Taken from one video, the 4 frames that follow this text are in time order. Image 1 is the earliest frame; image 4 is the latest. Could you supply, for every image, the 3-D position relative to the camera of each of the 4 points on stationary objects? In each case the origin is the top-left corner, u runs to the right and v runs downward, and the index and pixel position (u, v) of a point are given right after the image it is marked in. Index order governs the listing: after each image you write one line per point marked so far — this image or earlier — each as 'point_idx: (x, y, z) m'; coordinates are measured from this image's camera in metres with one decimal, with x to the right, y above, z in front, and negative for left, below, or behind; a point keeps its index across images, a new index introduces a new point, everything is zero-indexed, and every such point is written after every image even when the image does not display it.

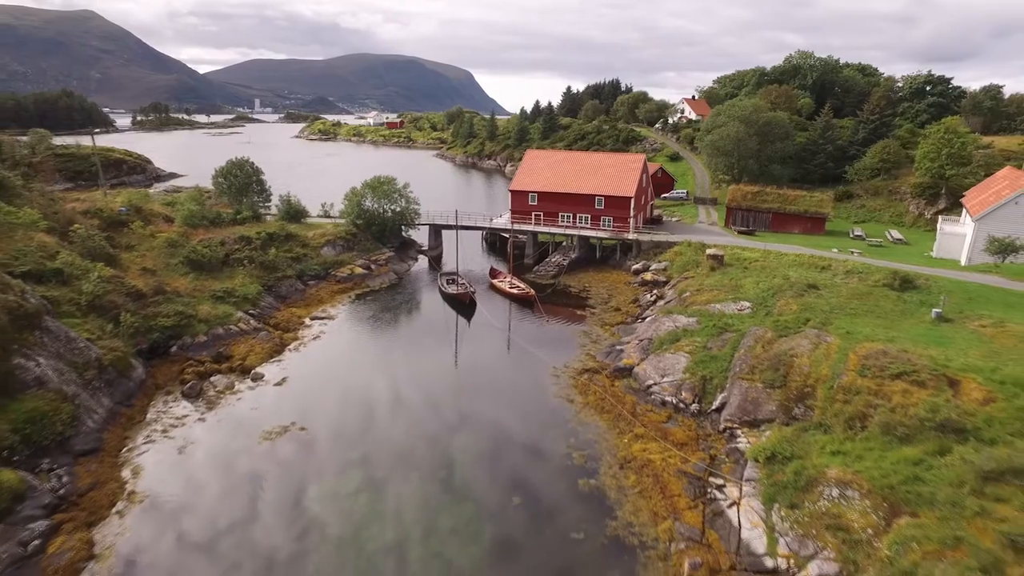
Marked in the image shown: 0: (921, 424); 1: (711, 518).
0: (+13.5, -4.4, +17.1) m
1: (+6.6, -7.5, +17.2) m
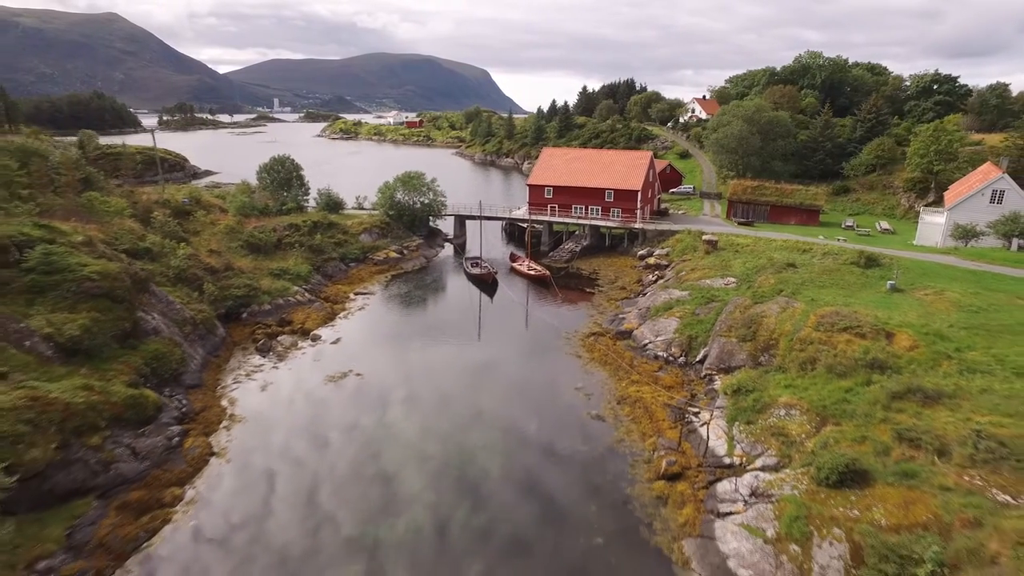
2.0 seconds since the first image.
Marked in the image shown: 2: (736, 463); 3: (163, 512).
0: (+14.3, -3.1, +21.6) m
1: (+7.4, -6.1, +21.9) m
2: (+8.3, -6.5, +19.4) m
3: (-12.1, -7.8, +18.1) m
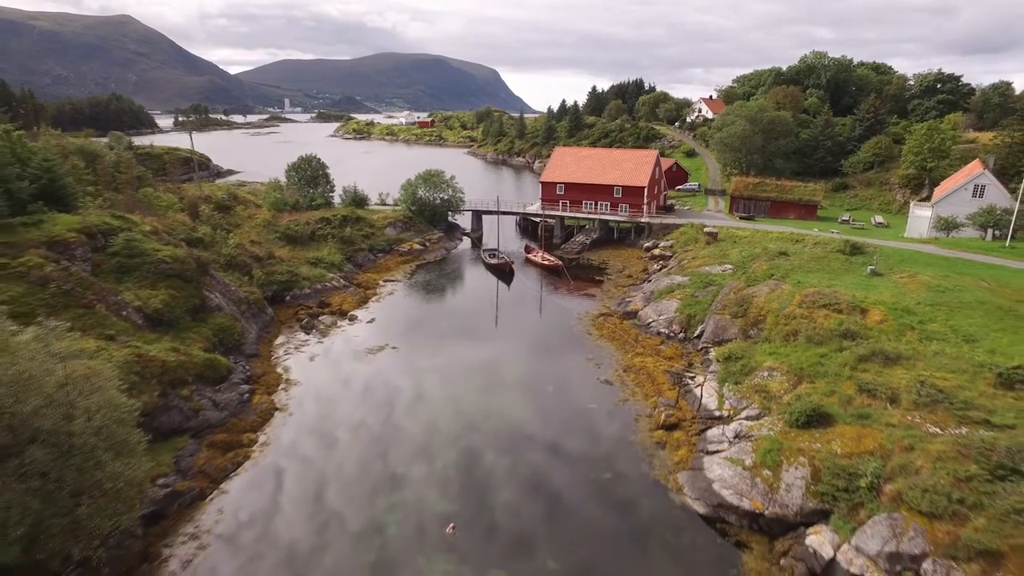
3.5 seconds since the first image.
0: (+15.2, -2.1, +24.8) m
1: (+8.3, -5.2, +25.3) m
2: (+9.3, -5.5, +22.8) m
3: (-11.2, -6.8, +21.8) m
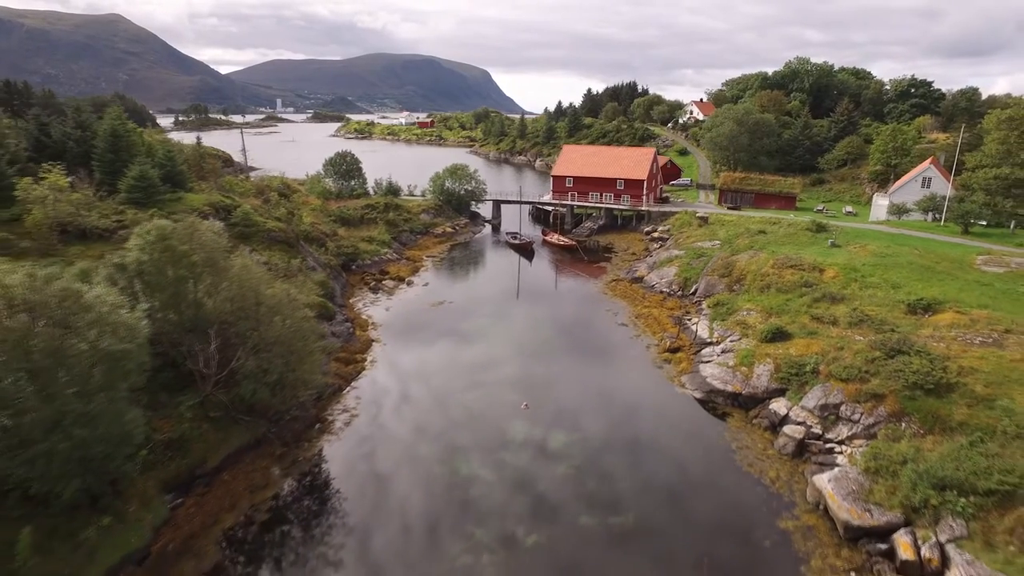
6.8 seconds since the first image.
0: (+17.7, +0.3, +32.6) m
1: (+10.8, -2.8, +33.0) m
2: (+11.8, -3.1, +30.5) m
3: (-8.7, -4.4, +29.2) m
